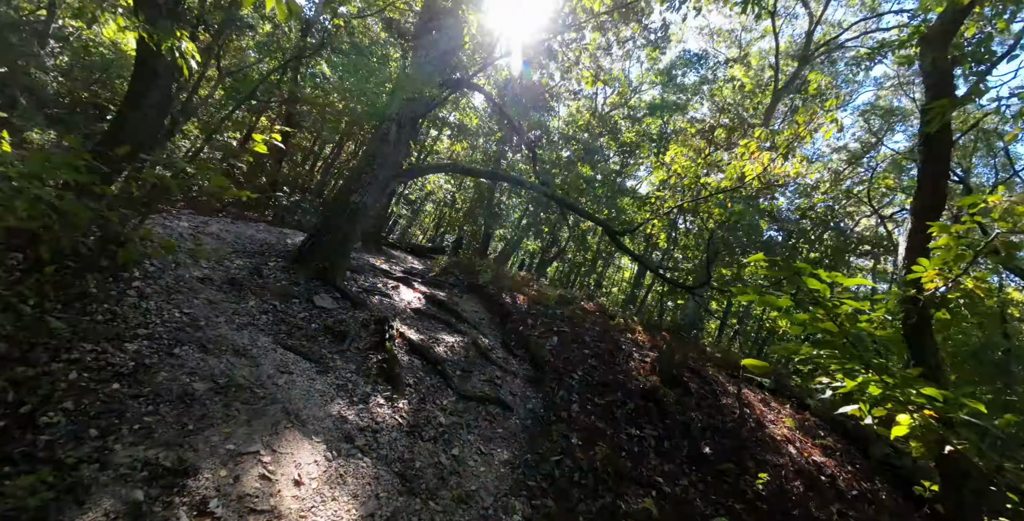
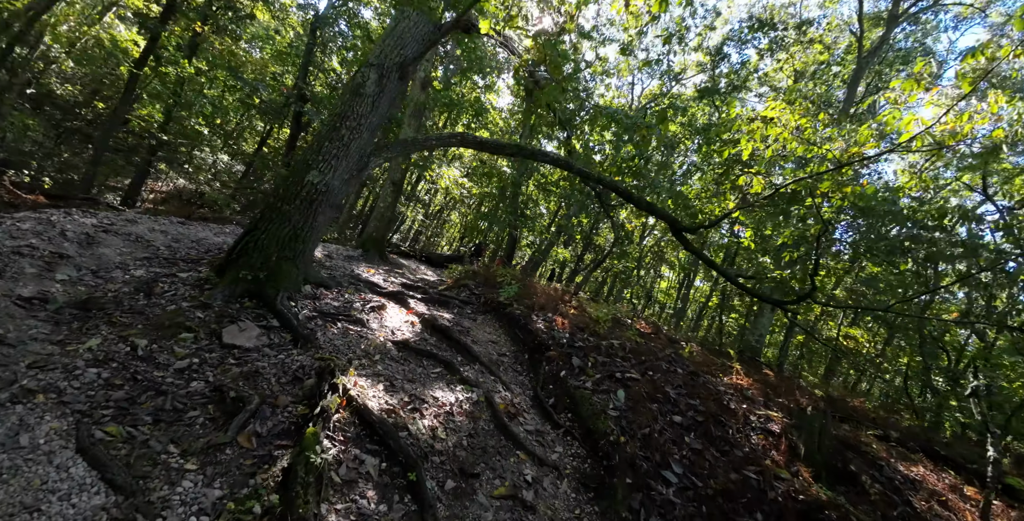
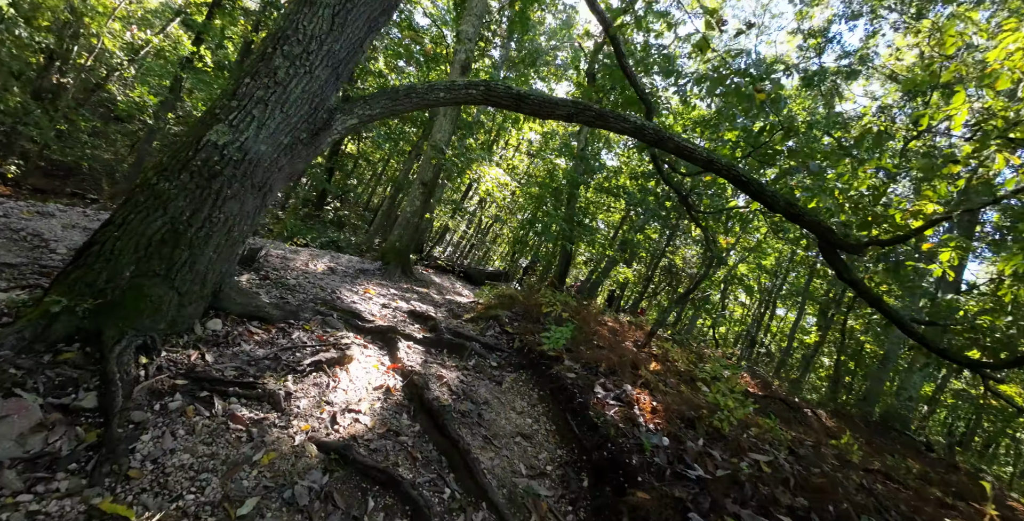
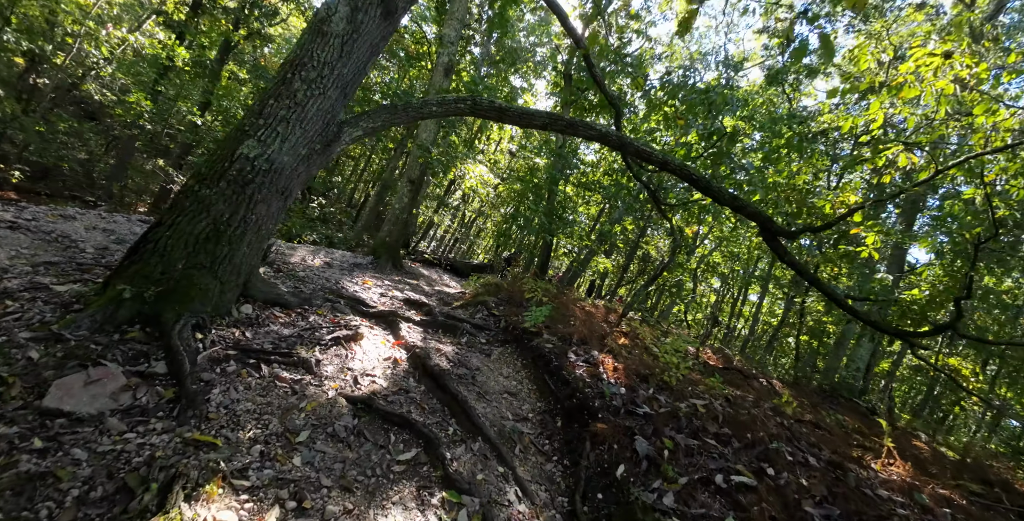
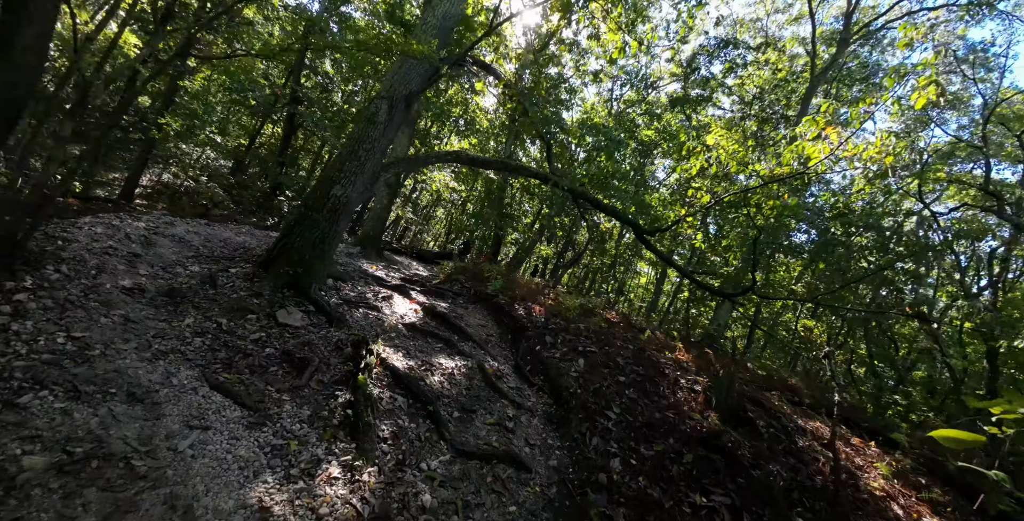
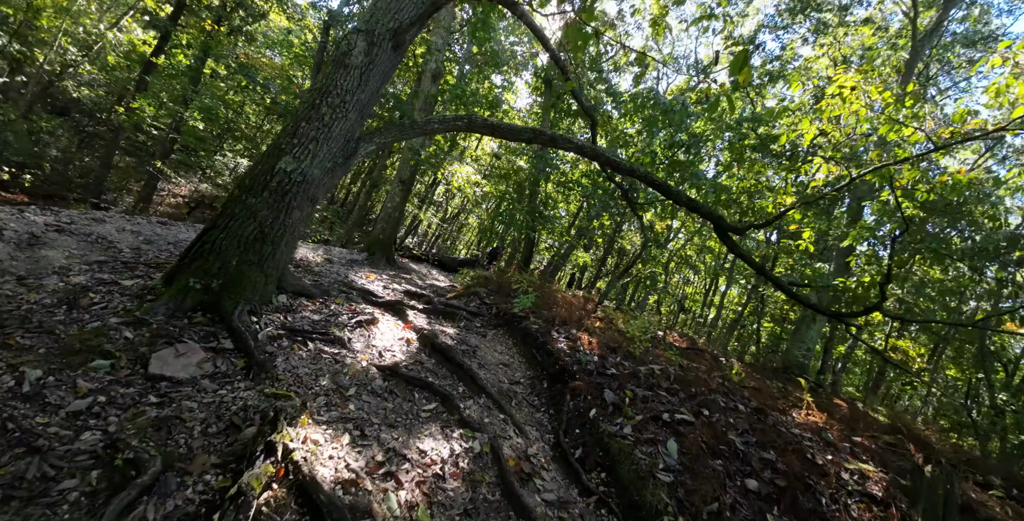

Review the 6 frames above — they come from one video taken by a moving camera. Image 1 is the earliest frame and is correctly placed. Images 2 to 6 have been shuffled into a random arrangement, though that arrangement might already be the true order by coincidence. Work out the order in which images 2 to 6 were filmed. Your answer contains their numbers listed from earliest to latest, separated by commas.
5, 2, 6, 4, 3
